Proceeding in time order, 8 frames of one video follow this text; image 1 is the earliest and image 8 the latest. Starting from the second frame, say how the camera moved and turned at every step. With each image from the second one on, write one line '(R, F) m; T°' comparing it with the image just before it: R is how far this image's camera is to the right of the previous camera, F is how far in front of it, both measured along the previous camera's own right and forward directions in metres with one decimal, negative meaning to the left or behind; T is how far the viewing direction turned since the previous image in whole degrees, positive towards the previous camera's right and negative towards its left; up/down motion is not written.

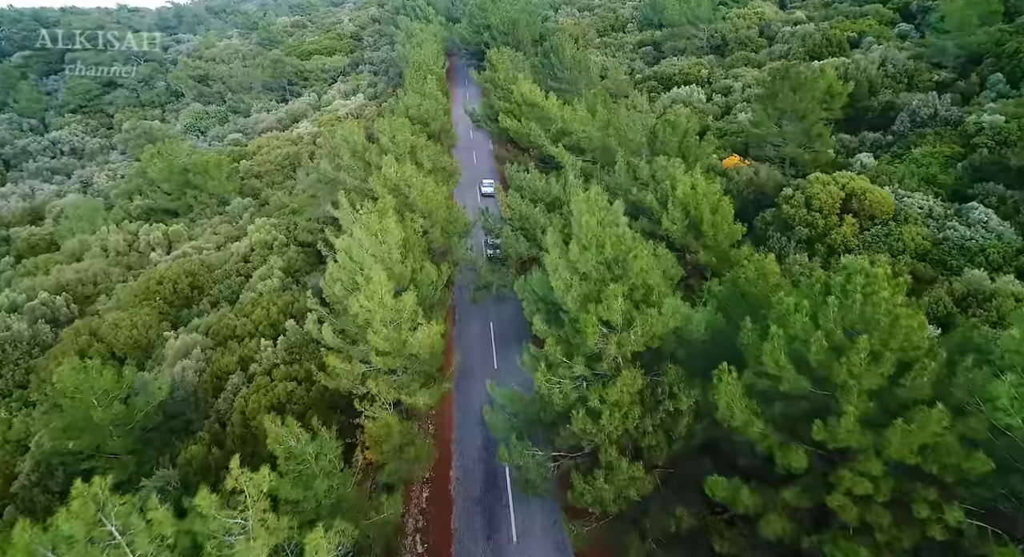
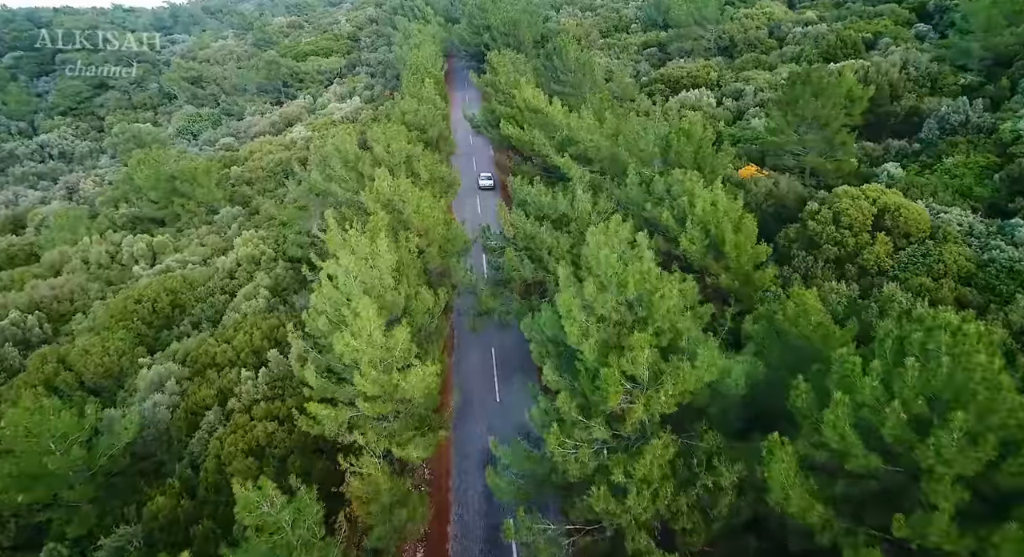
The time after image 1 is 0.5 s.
(-0.1, +2.0) m; 0°
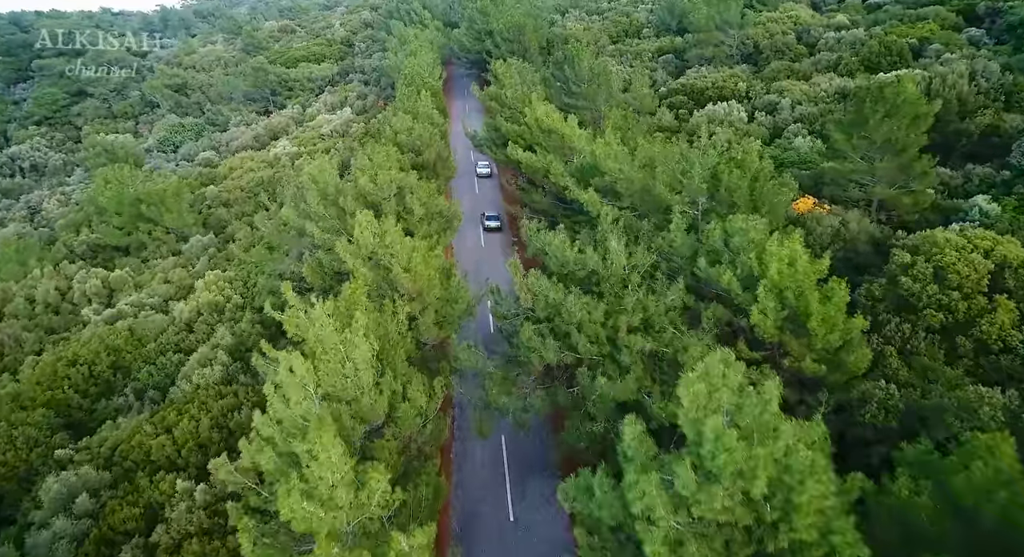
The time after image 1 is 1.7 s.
(-0.5, +4.9) m; 0°
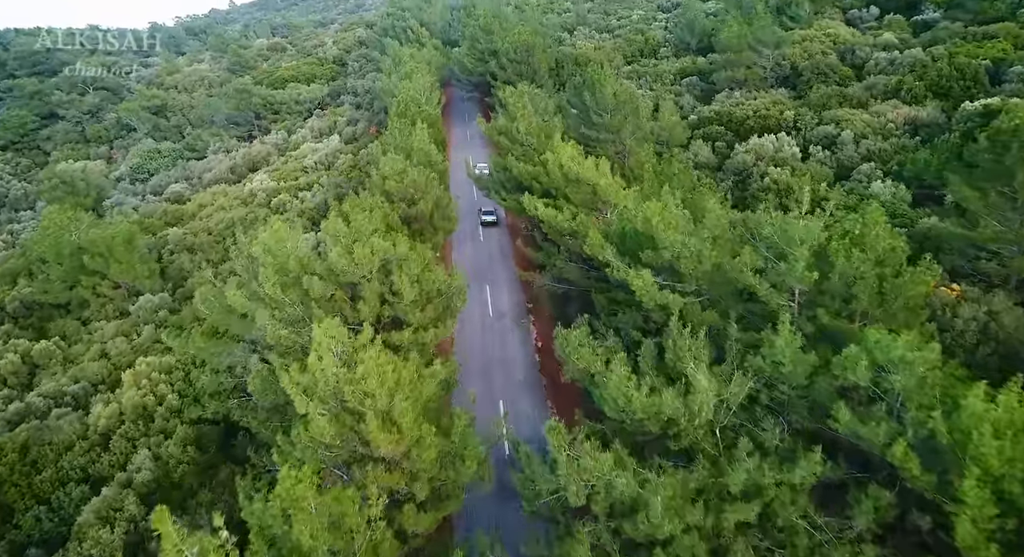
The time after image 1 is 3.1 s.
(-0.7, +6.2) m; 0°
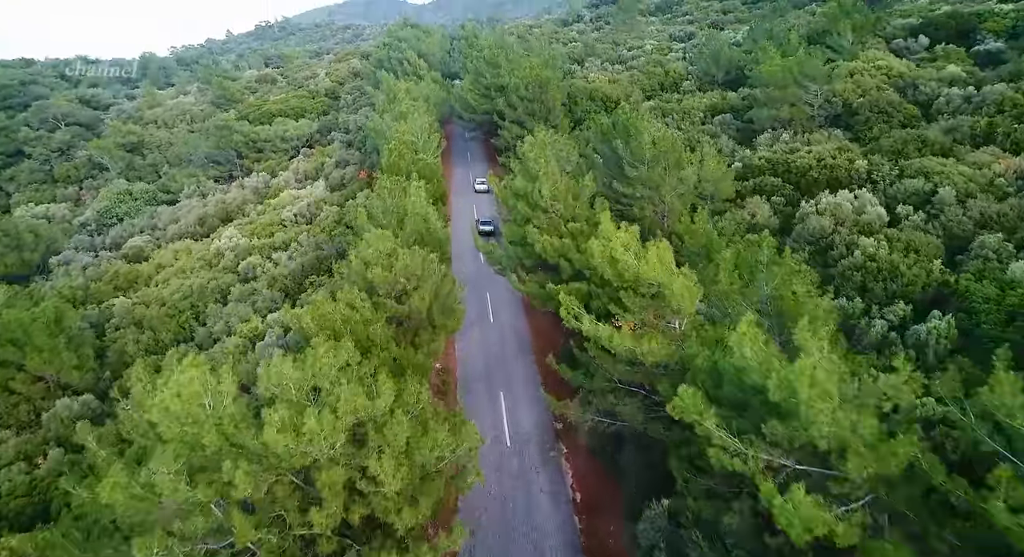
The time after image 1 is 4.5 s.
(-0.9, +6.6) m; 0°
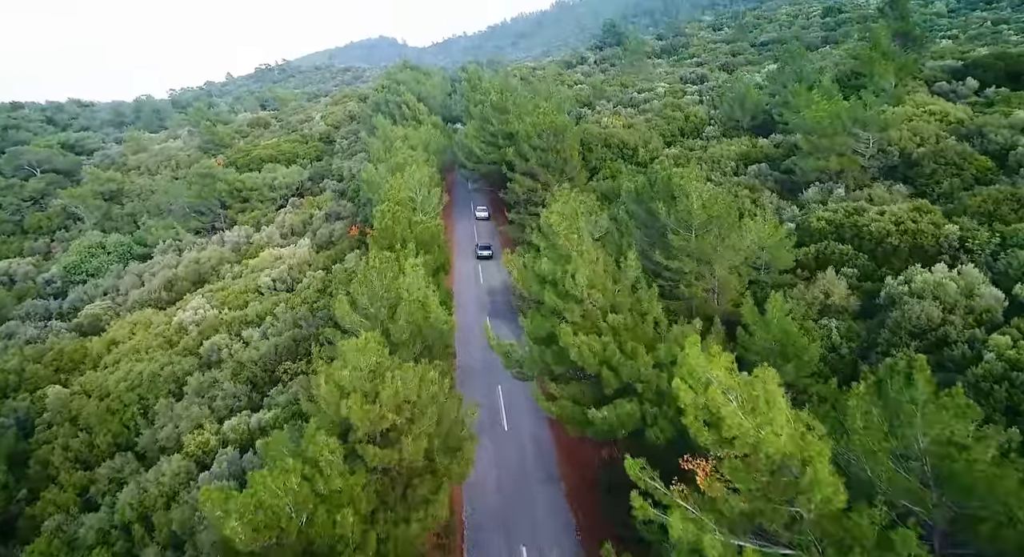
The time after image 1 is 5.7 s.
(-0.8, +5.5) m; 0°
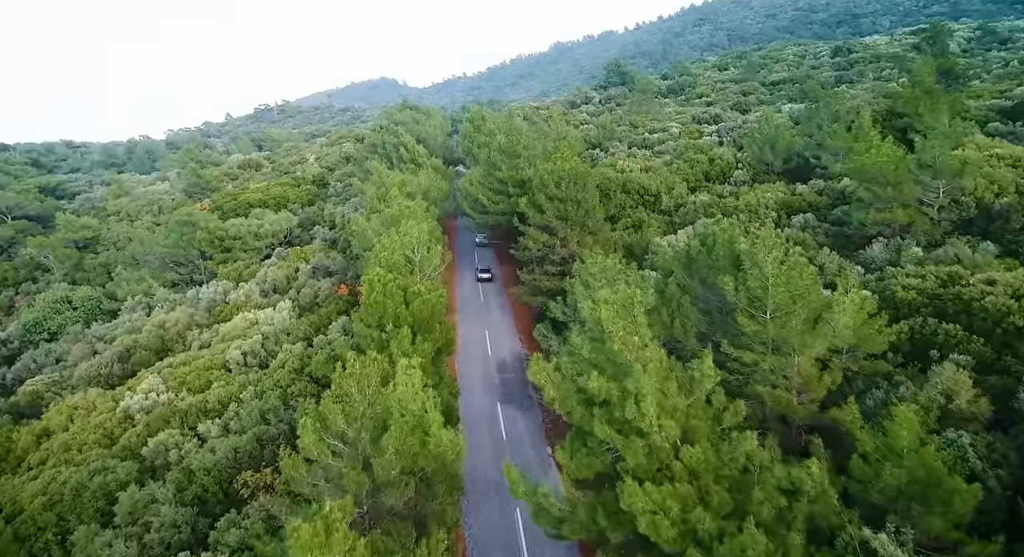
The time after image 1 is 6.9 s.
(-0.8, +5.3) m; 0°
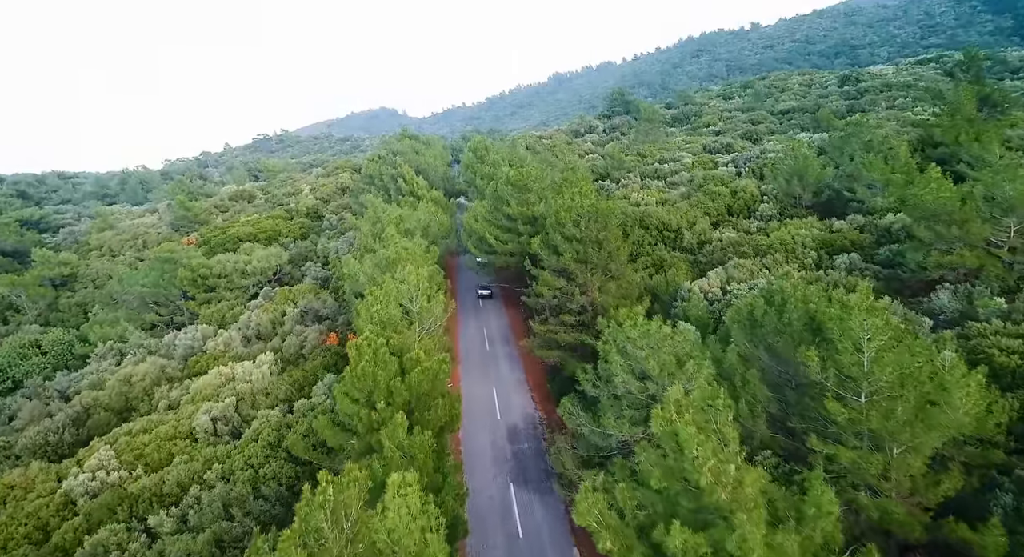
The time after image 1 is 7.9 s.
(-0.6, +4.0) m; 0°
